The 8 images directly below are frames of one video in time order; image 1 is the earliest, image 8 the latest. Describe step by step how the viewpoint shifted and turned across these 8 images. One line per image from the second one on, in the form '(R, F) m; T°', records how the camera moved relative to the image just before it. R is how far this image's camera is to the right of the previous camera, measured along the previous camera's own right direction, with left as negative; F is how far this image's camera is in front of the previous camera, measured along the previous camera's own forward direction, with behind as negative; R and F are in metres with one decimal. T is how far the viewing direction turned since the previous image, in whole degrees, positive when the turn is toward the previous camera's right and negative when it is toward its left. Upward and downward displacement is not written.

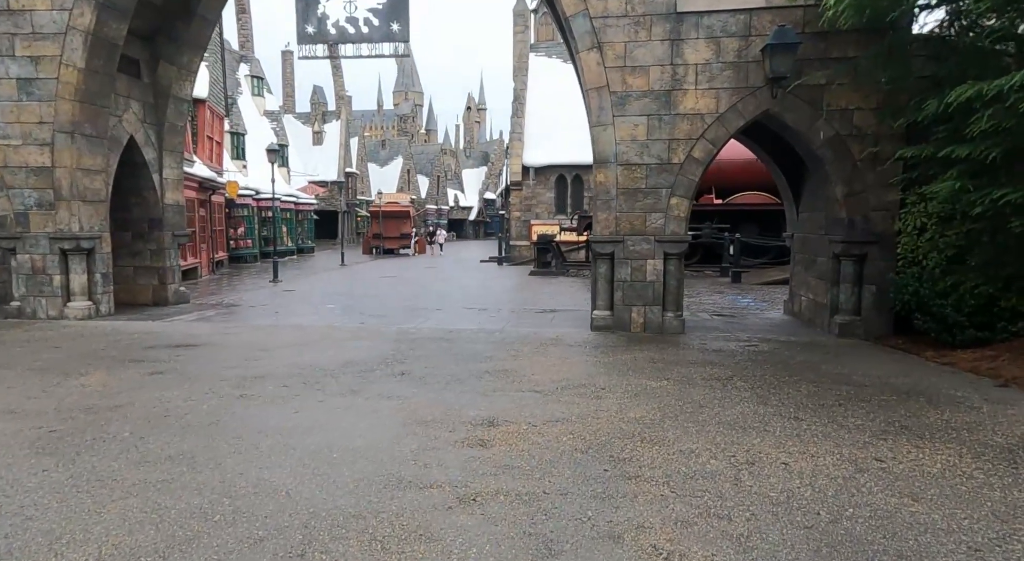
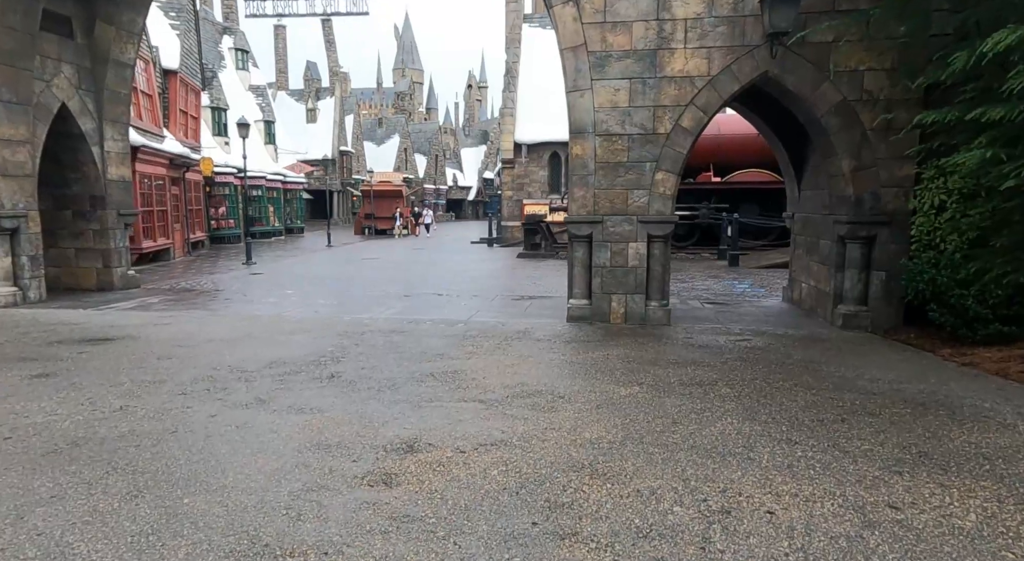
(+0.5, +1.0) m; 0°
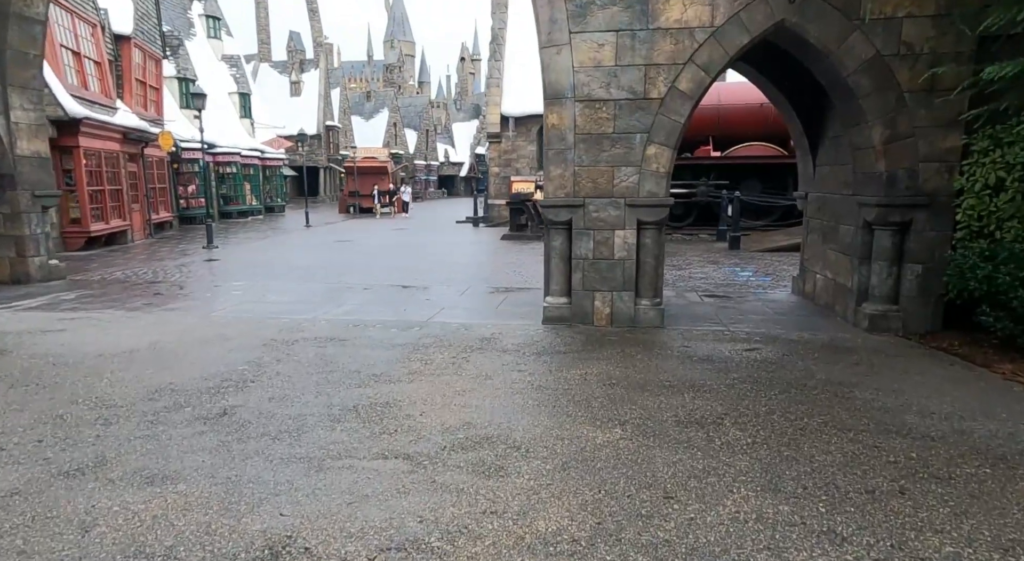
(+0.3, +1.3) m; 0°
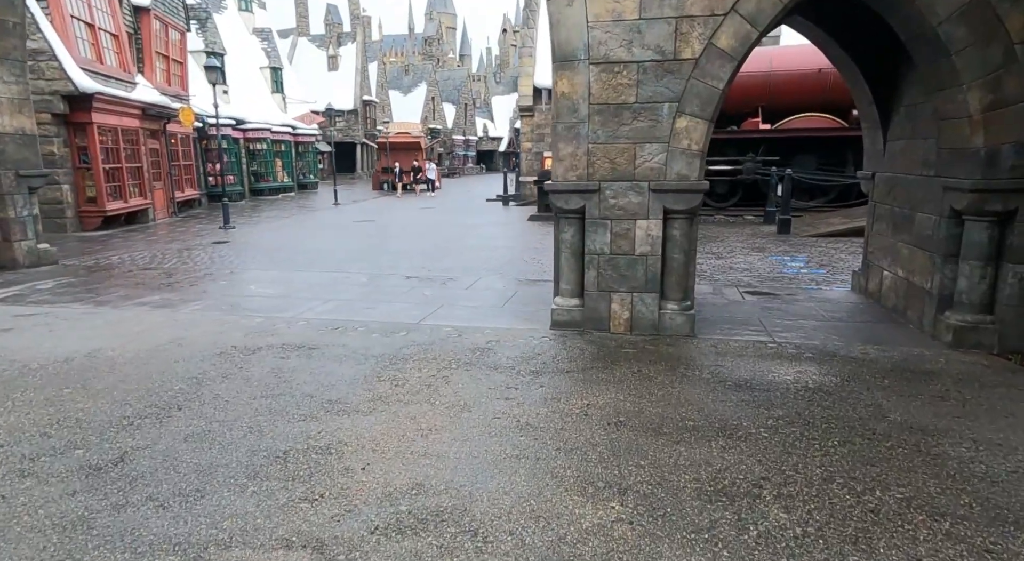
(+0.4, +1.1) m; -4°
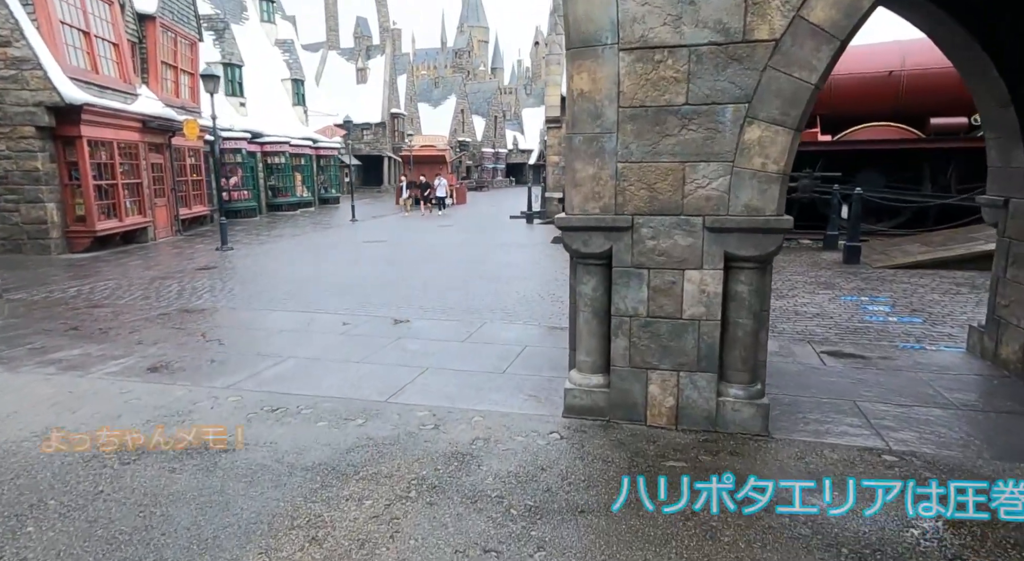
(+0.2, +1.7) m; -3°
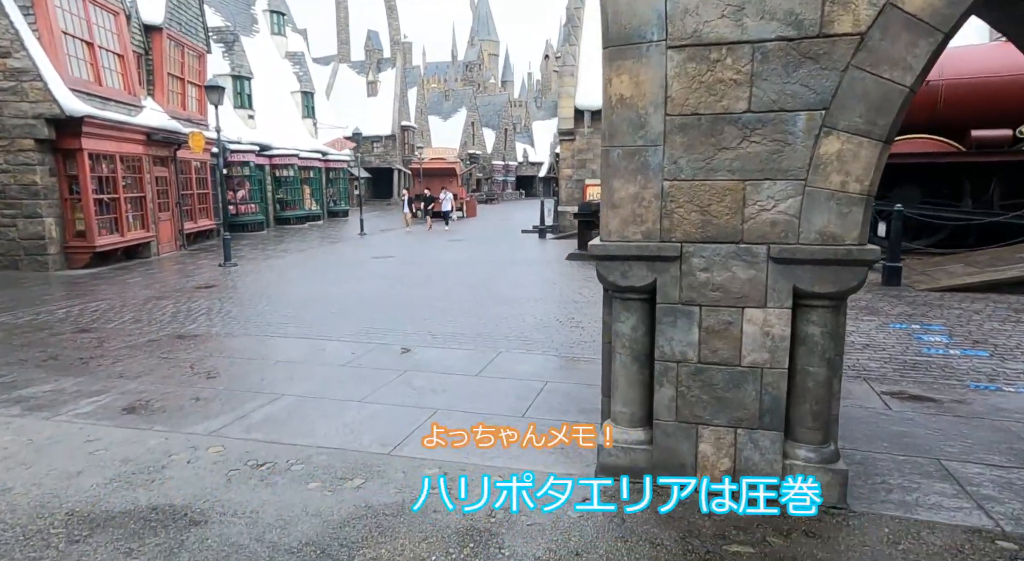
(-0.1, +0.7) m; -1°
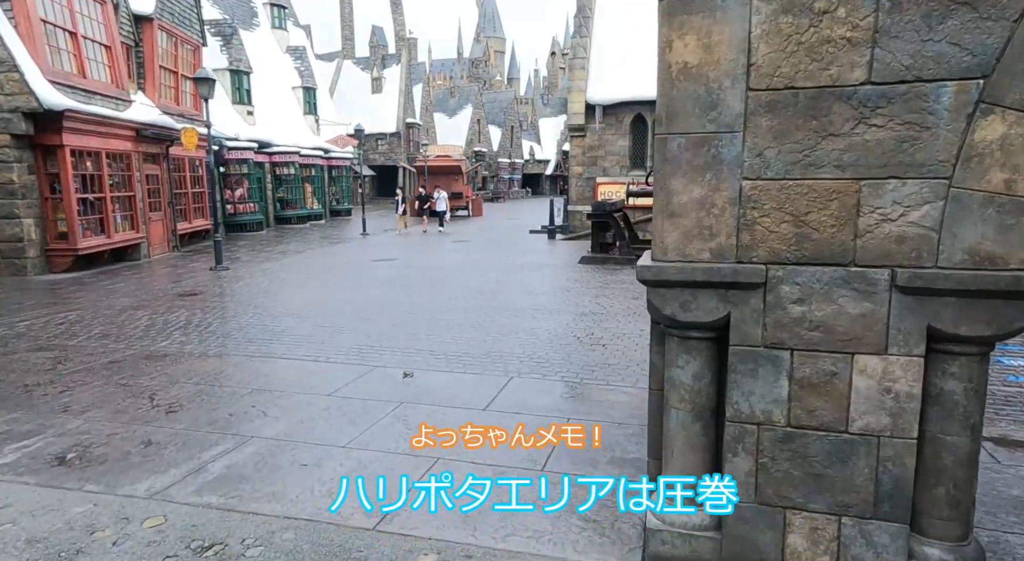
(-0.1, +1.0) m; -1°
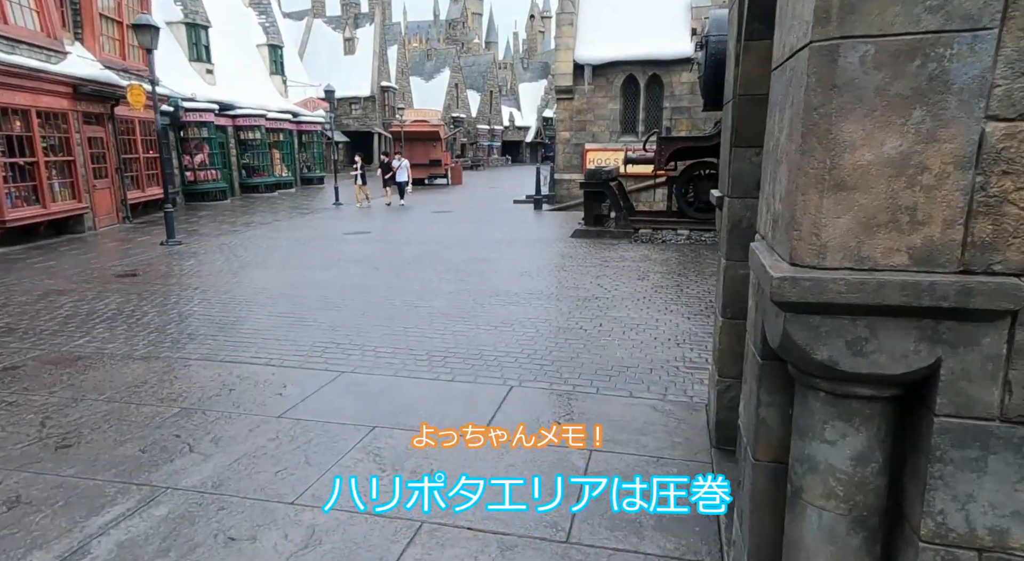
(-0.2, +1.2) m; +2°
